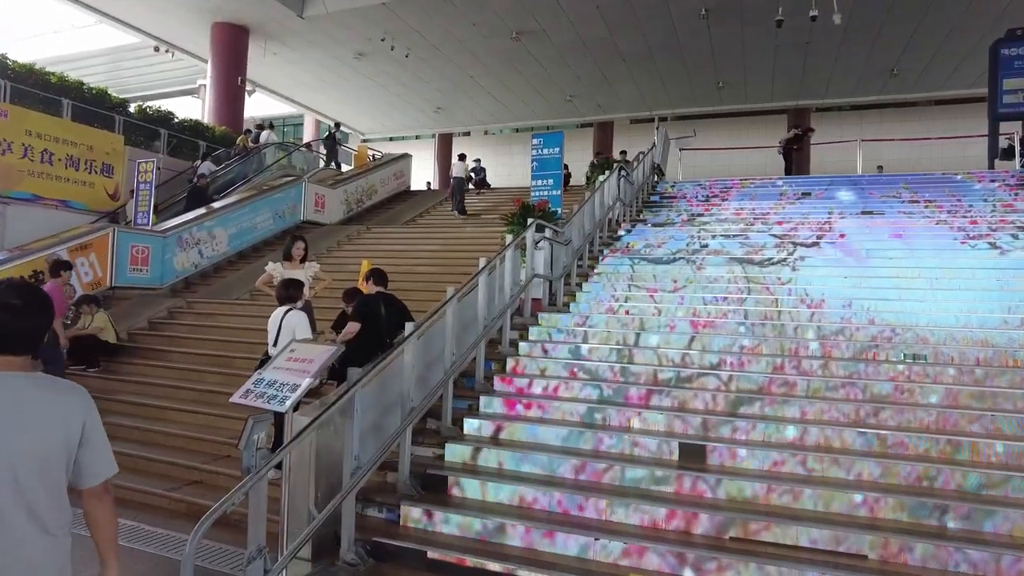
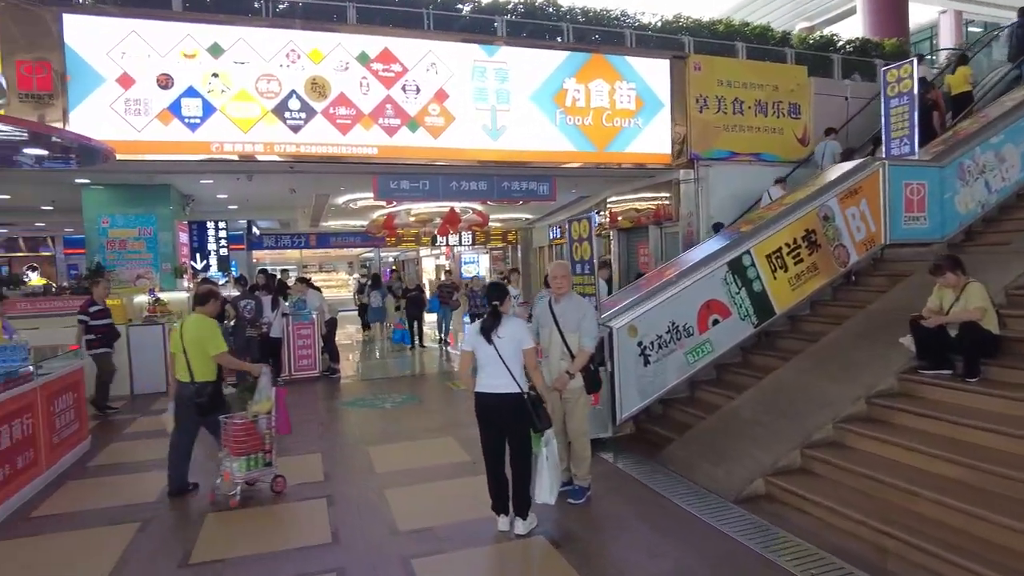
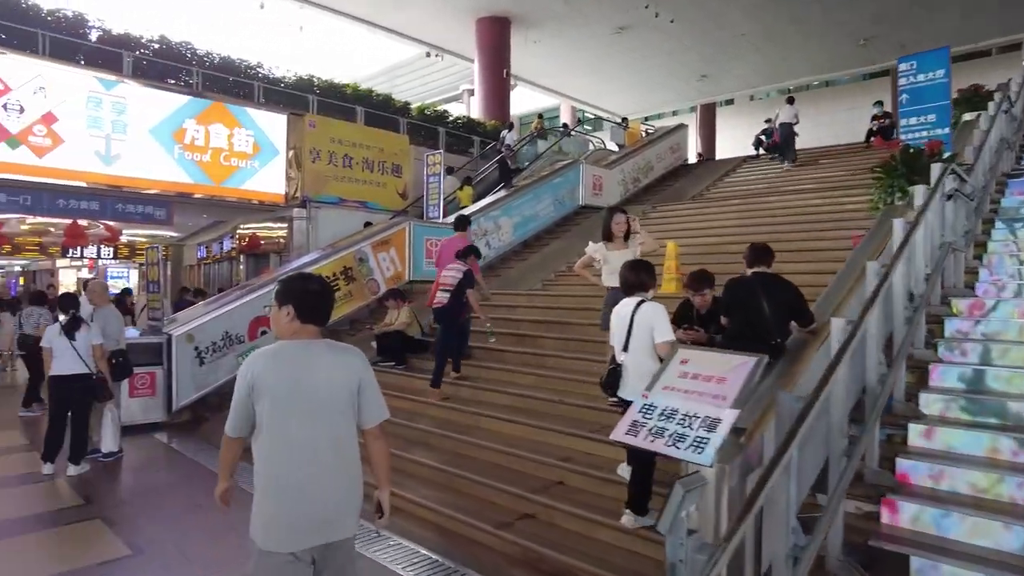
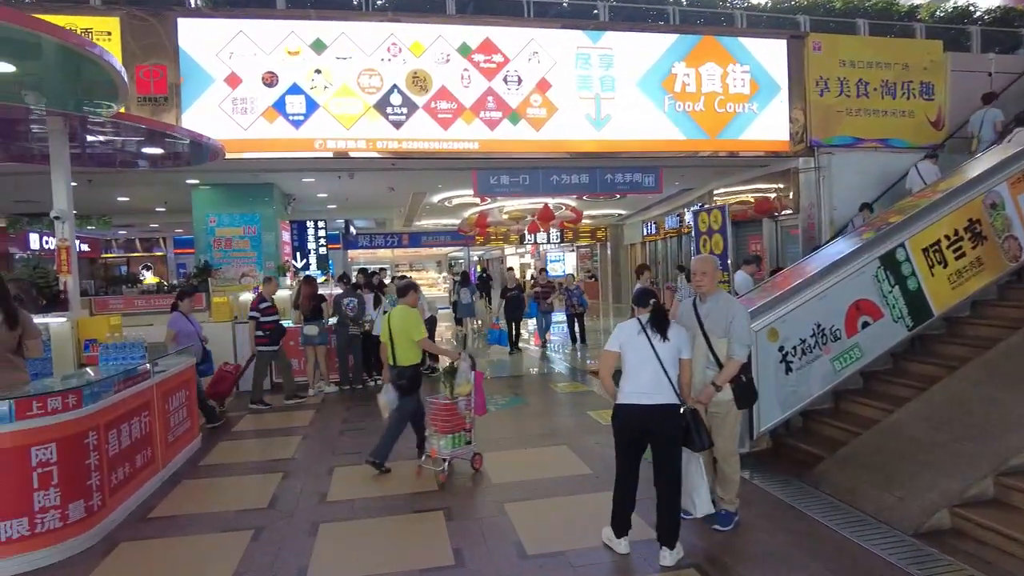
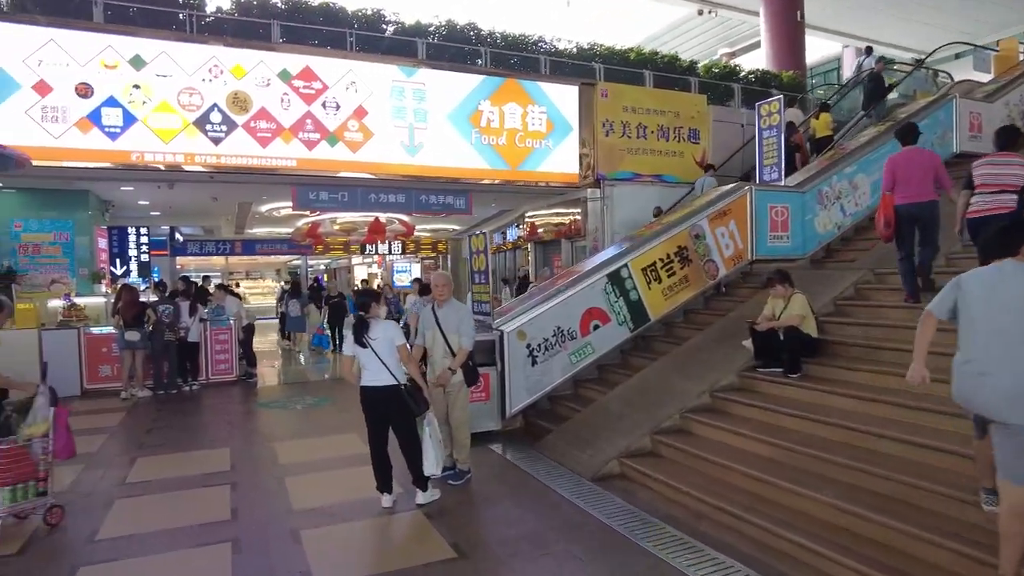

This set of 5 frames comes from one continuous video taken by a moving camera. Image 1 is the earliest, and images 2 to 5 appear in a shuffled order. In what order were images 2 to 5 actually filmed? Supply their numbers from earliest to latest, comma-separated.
3, 5, 2, 4
